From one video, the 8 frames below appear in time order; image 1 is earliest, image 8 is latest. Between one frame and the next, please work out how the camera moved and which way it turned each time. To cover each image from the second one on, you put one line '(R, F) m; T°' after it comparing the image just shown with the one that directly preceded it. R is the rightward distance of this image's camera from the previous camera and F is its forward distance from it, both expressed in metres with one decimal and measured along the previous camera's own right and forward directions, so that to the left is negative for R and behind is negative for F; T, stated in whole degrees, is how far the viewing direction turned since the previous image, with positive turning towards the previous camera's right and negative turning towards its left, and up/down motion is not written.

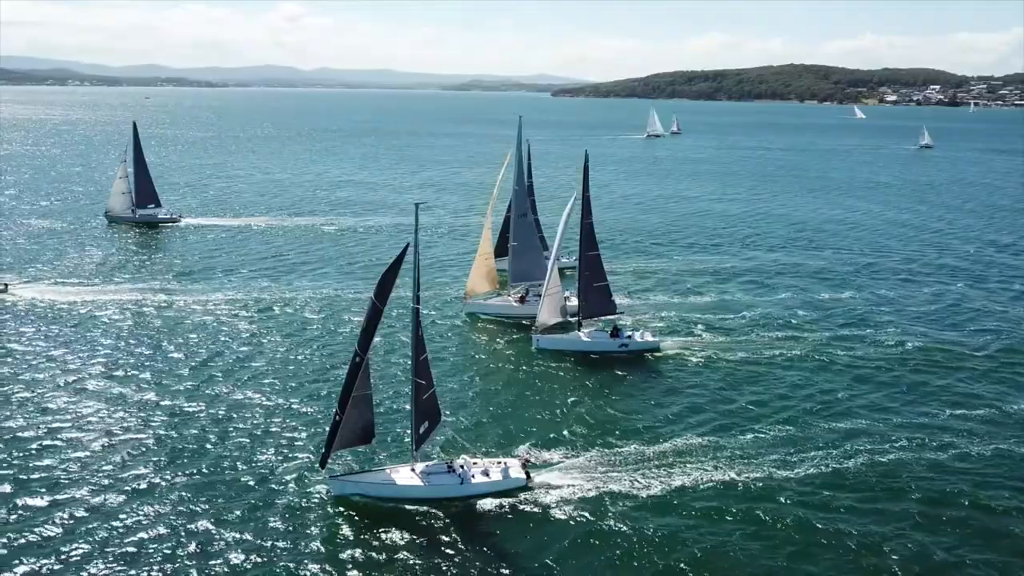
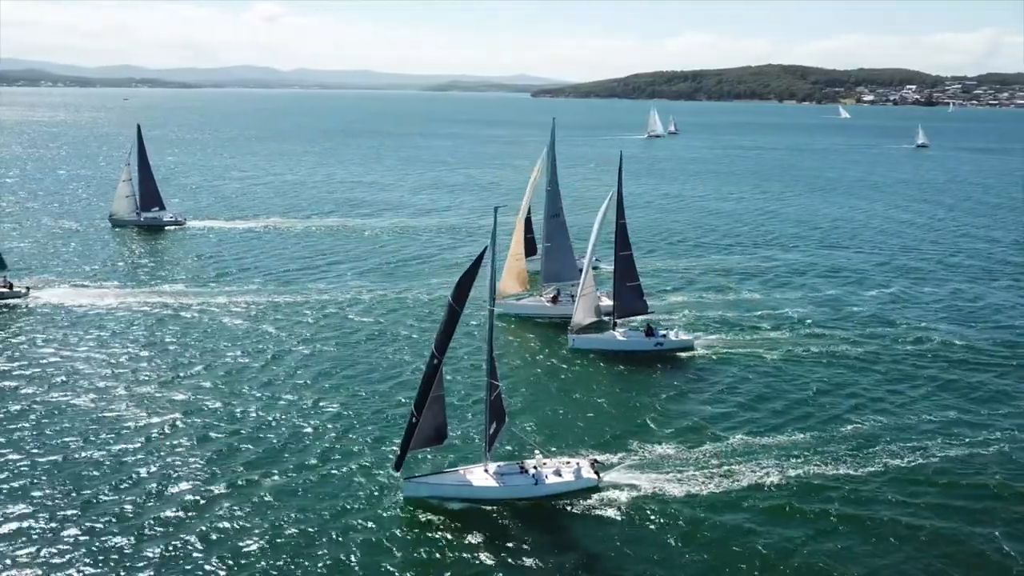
(-3.9, -0.1) m; +1°
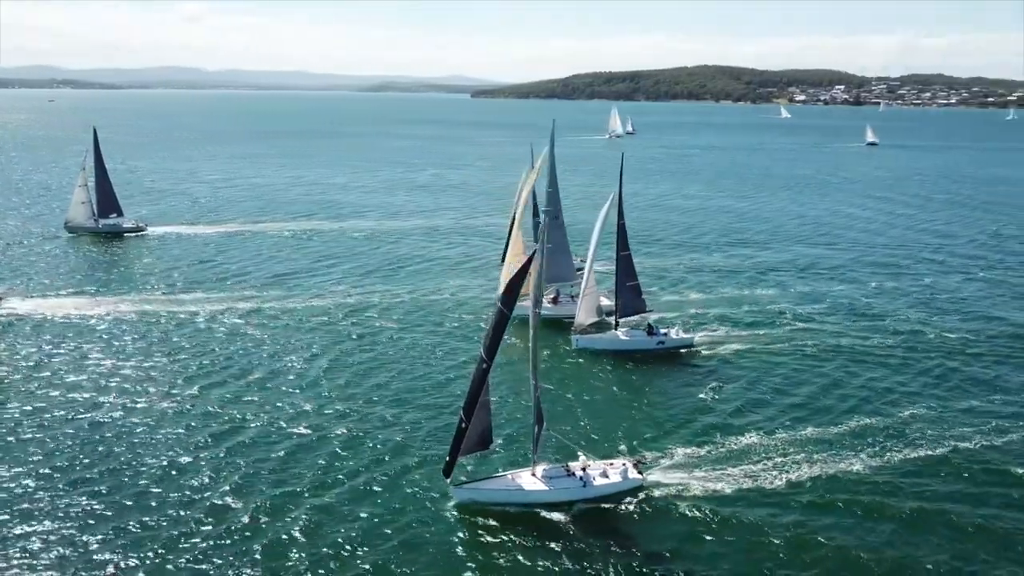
(-4.3, +0.5) m; +4°
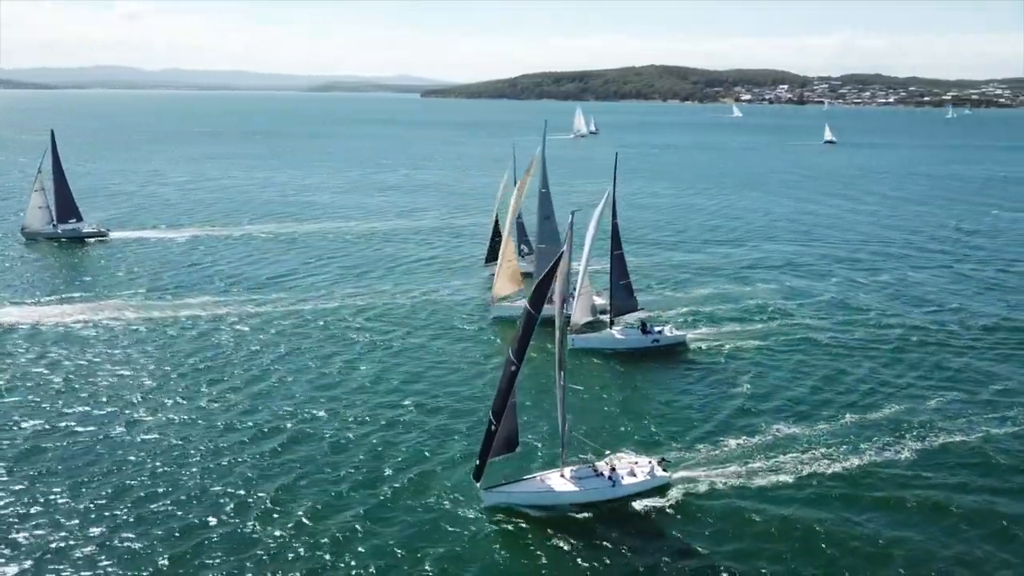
(-3.1, +0.4) m; +3°
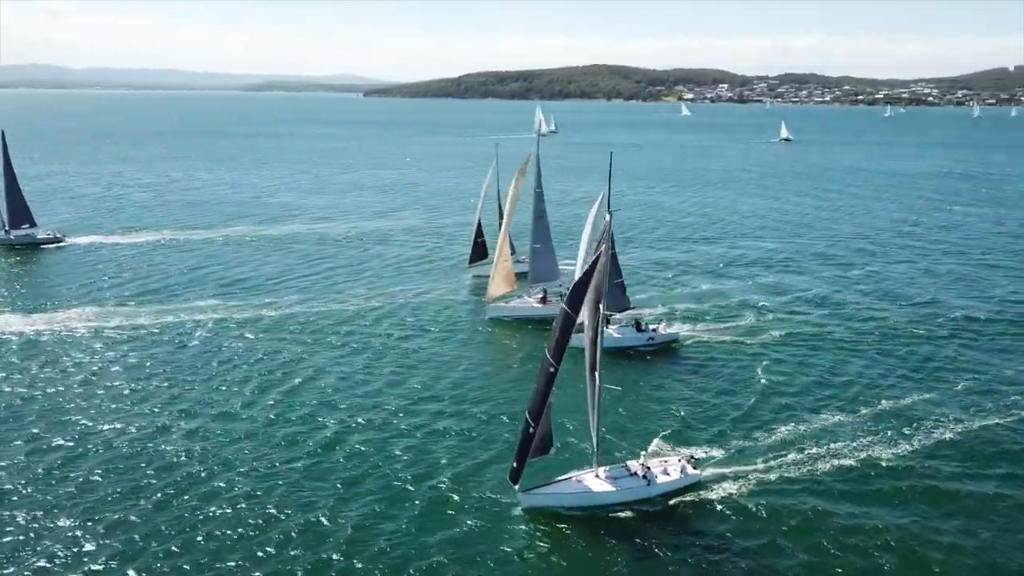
(-3.6, +0.5) m; +4°
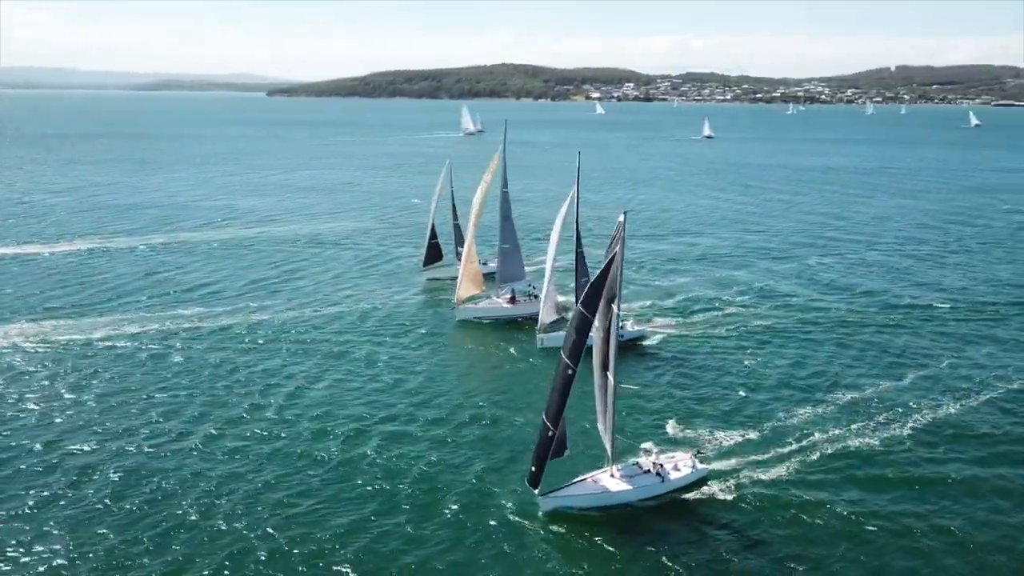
(-4.0, +0.7) m; +6°
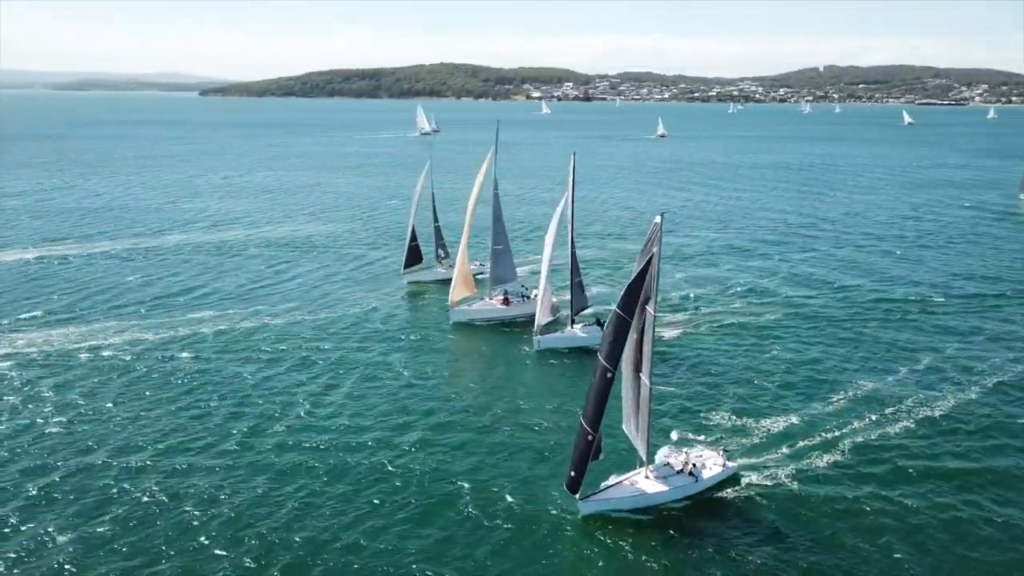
(-3.7, +0.6) m; +4°
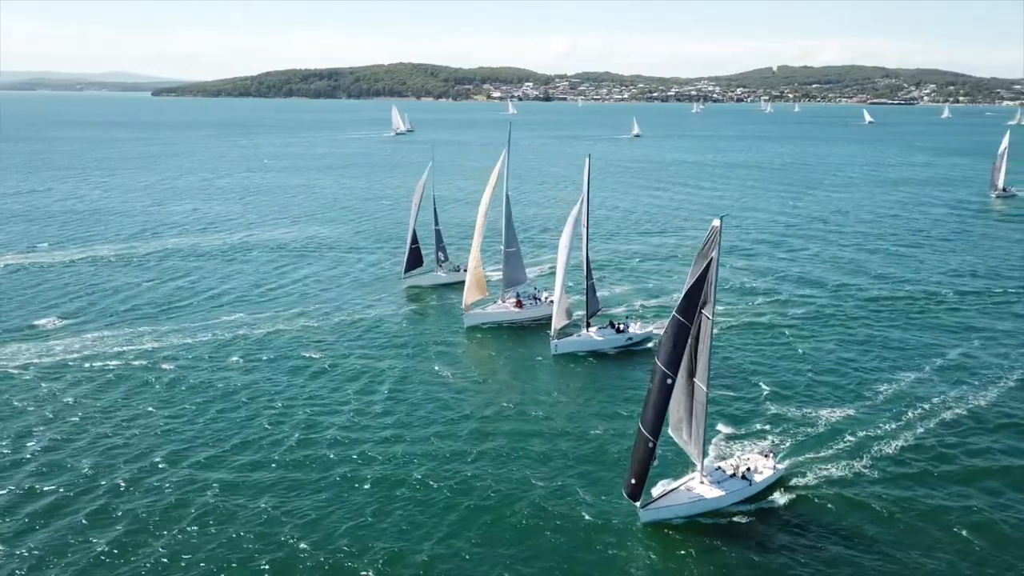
(-3.7, +0.9) m; +3°
